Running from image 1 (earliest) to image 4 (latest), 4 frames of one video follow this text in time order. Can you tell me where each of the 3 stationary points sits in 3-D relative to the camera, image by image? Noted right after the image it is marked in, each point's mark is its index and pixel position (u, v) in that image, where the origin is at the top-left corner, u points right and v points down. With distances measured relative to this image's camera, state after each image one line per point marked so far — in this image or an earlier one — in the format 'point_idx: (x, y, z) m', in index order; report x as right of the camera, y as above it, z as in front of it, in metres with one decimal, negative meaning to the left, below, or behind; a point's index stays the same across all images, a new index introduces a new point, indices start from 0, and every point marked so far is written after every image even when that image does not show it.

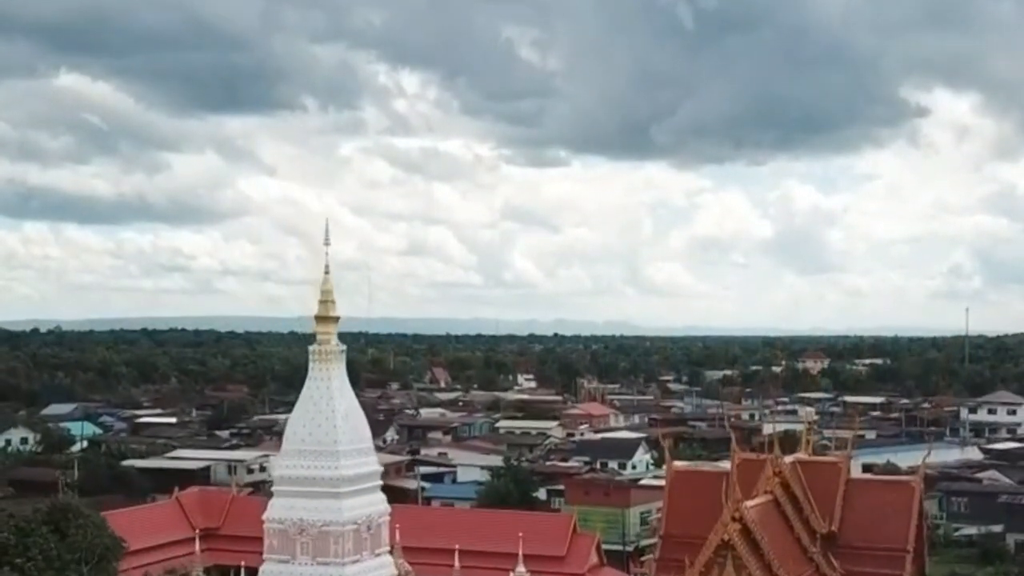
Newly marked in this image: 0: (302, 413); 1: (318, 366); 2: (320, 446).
0: (-3.3, -2.0, +19.8) m
1: (-3.1, -1.2, +19.9) m
2: (-3.0, -2.5, +19.5) m
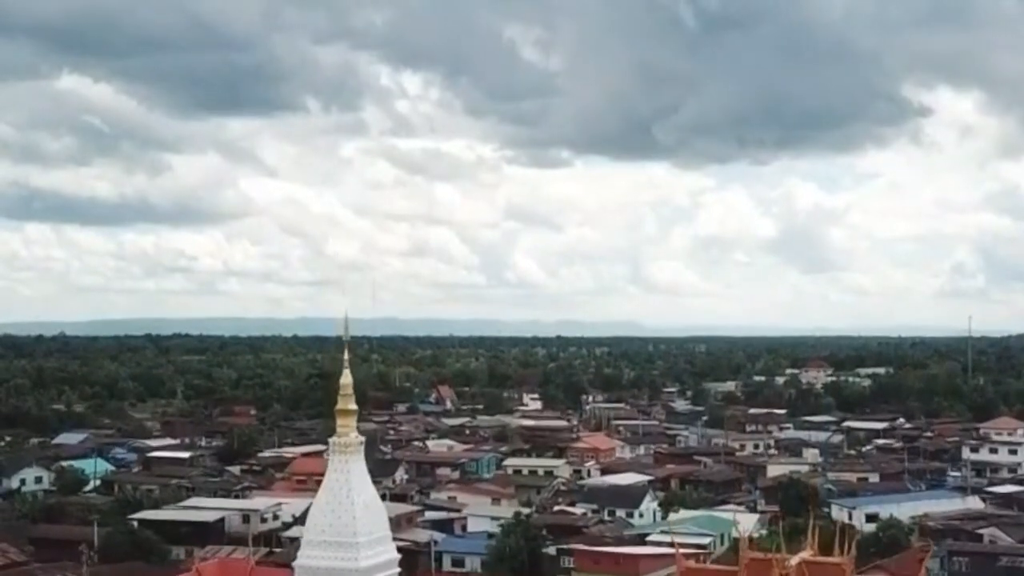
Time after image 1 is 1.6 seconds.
0: (-3.1, -3.5, +20.4) m
1: (-2.8, -2.8, +20.5) m
2: (-2.7, -4.0, +20.1) m
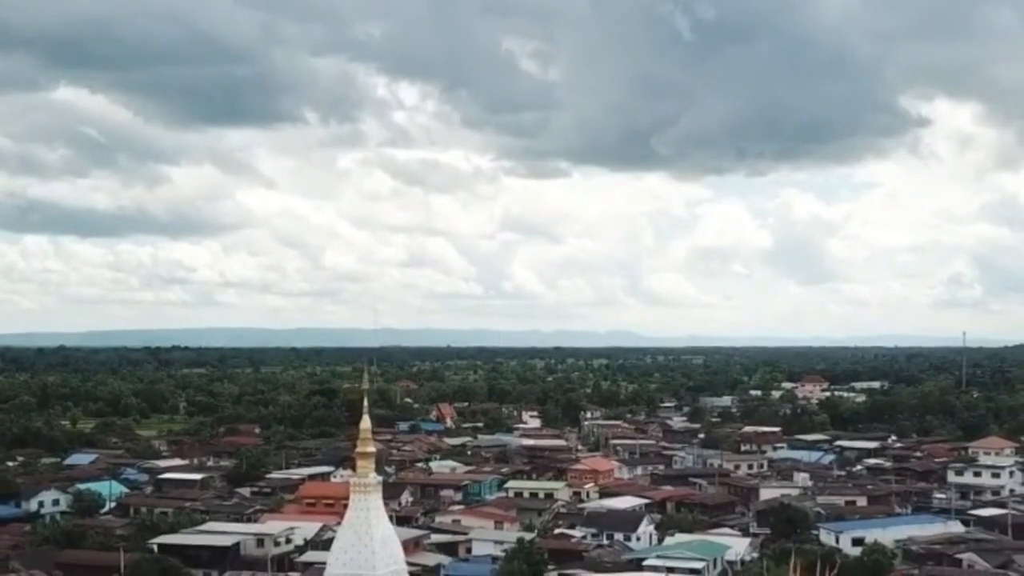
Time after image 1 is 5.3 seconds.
0: (-3.0, -4.4, +22.1) m
1: (-2.7, -3.7, +22.2) m
2: (-2.6, -4.9, +21.8) m
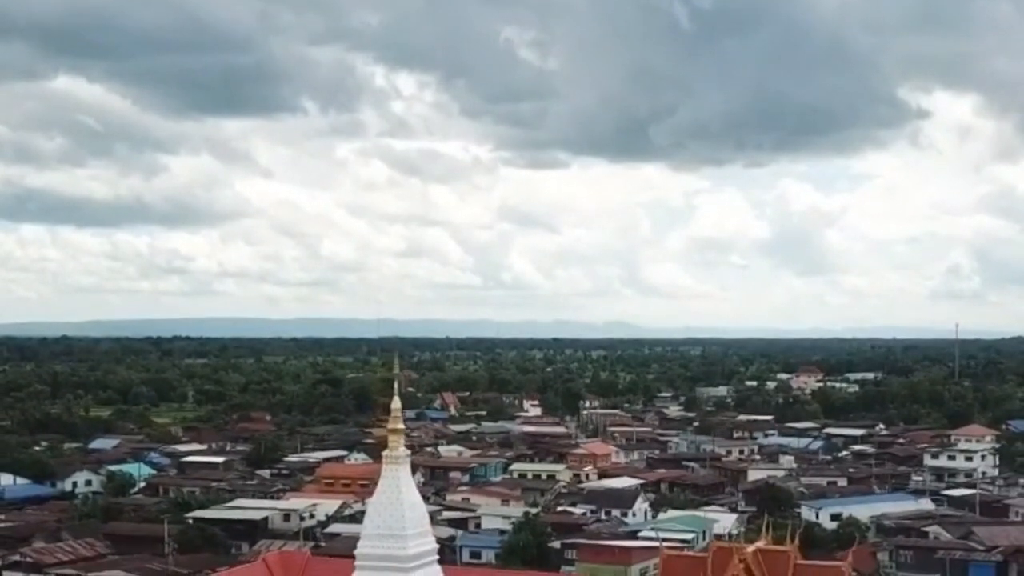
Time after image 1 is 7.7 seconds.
0: (-2.7, -4.4, +25.4) m
1: (-2.5, -3.6, +25.5) m
2: (-2.4, -4.8, +25.1) m
